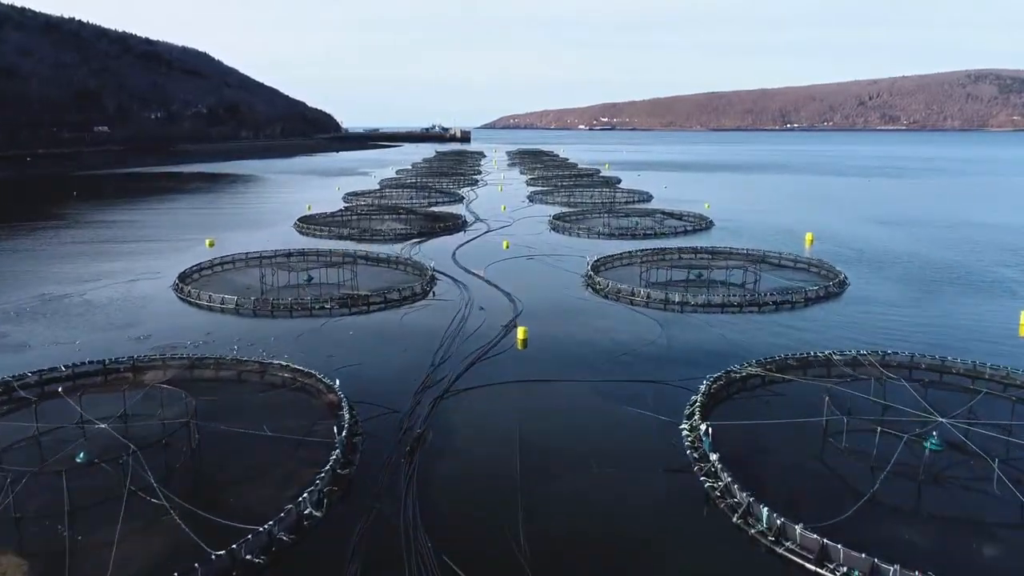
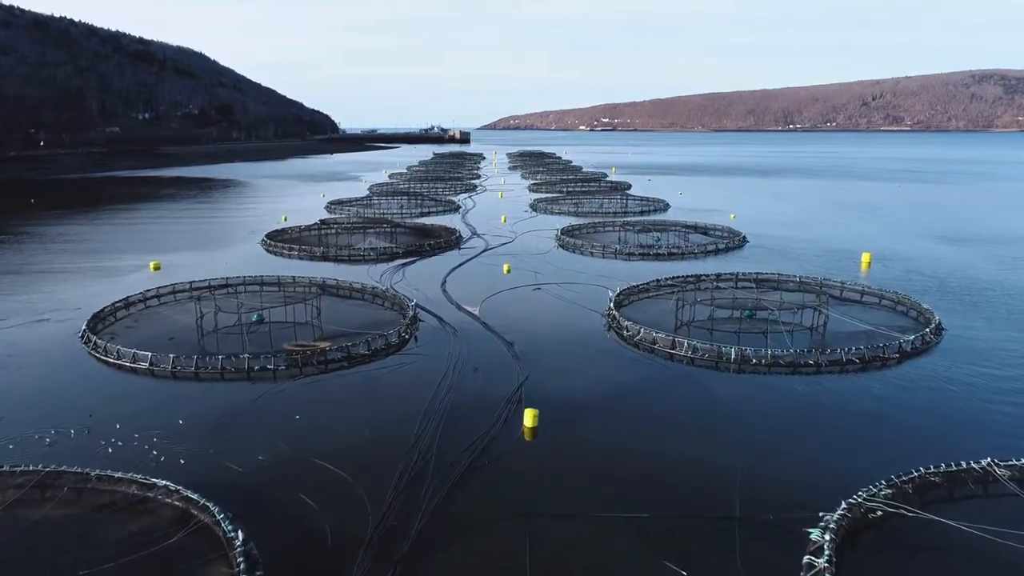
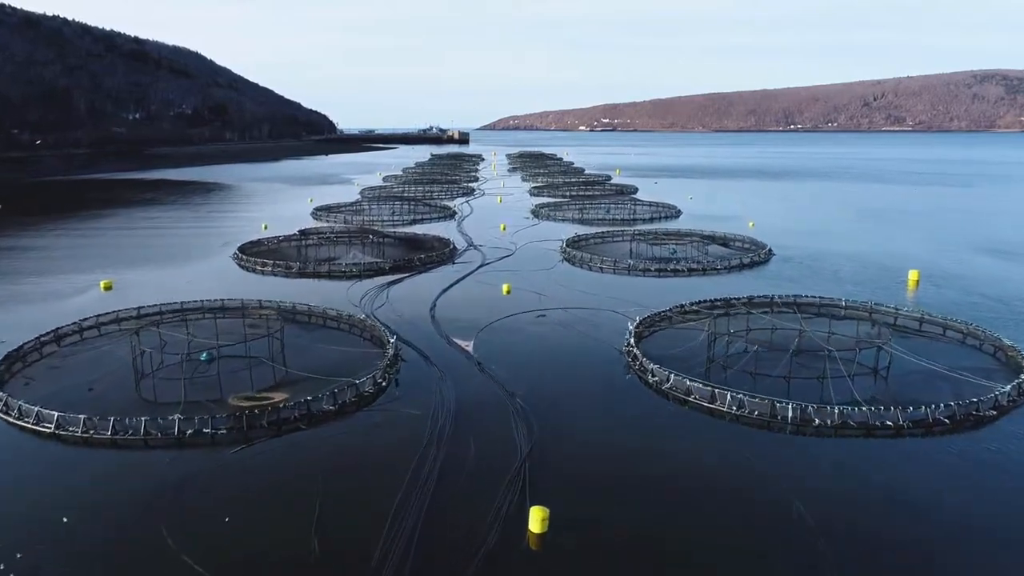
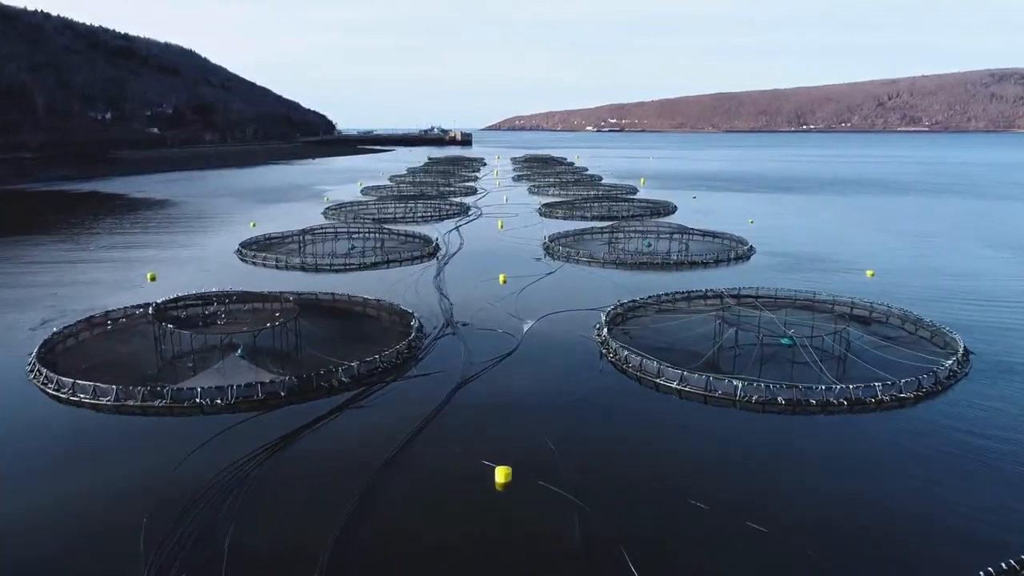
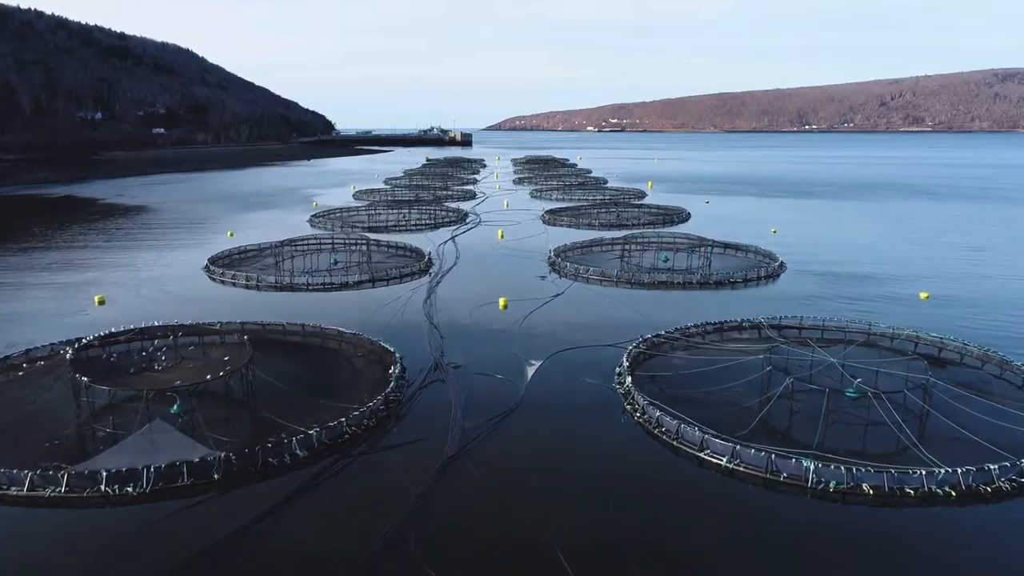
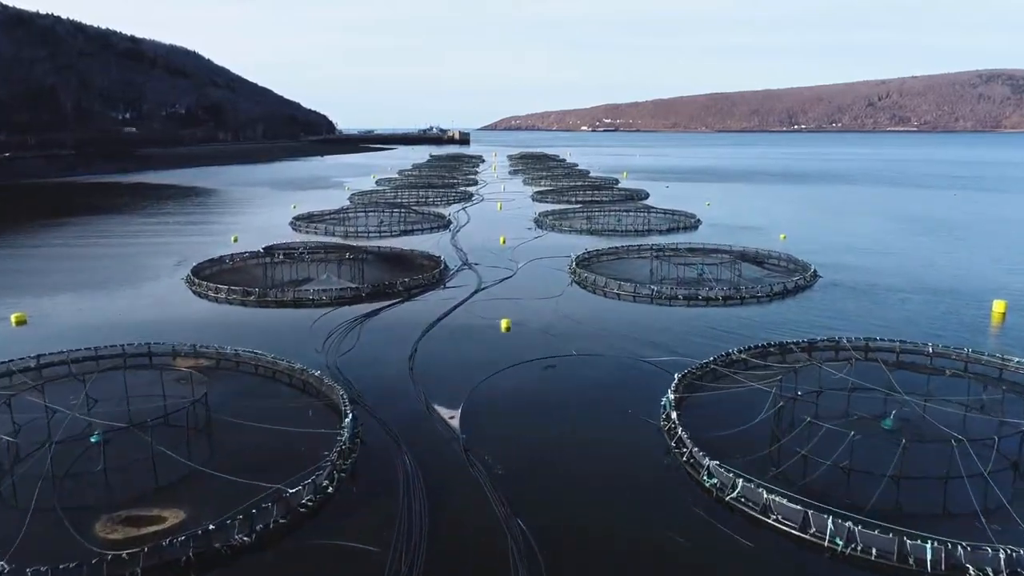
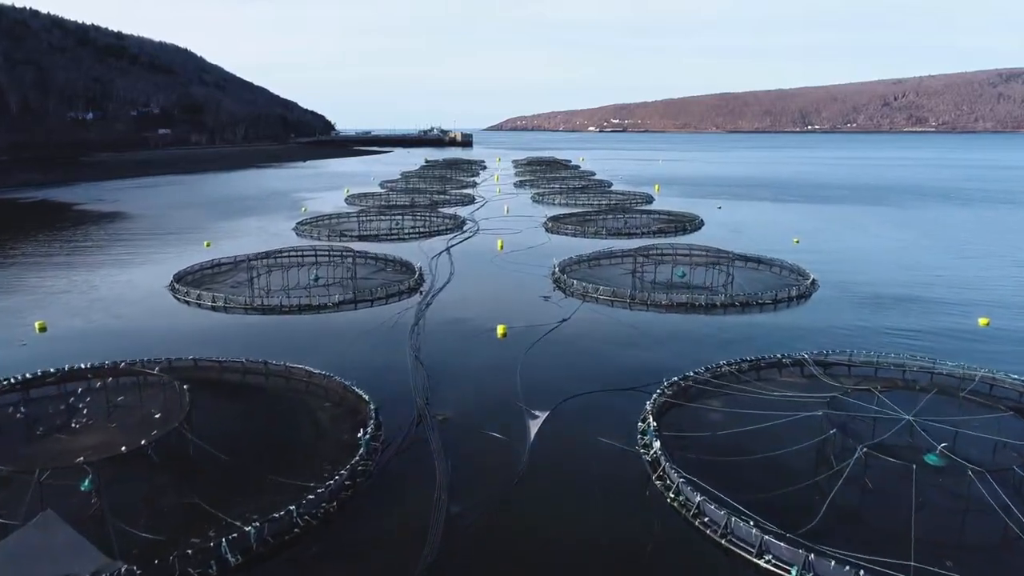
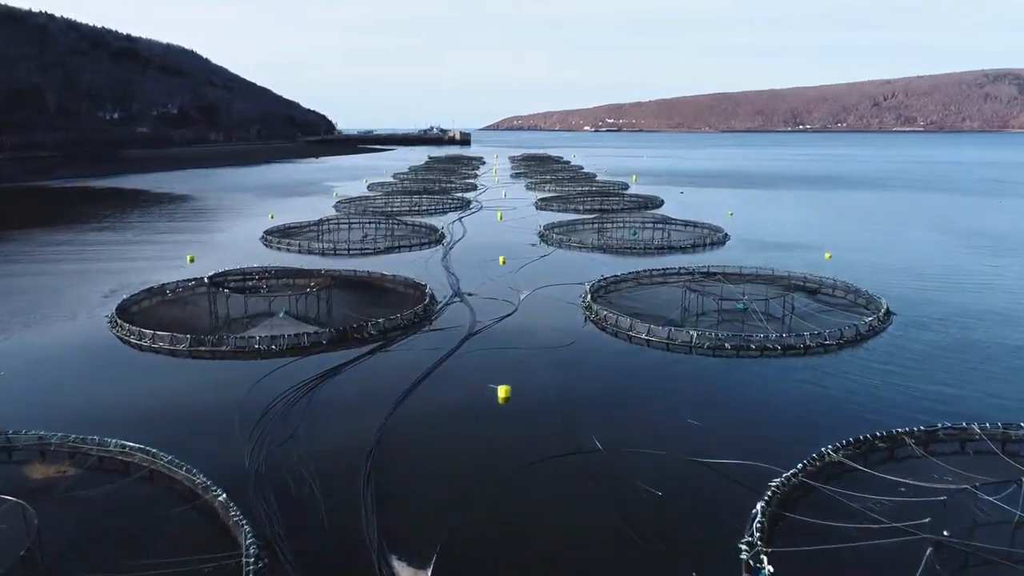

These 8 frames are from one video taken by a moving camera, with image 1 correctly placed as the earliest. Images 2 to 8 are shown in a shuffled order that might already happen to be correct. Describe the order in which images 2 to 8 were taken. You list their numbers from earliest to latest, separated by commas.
2, 3, 6, 8, 4, 5, 7
